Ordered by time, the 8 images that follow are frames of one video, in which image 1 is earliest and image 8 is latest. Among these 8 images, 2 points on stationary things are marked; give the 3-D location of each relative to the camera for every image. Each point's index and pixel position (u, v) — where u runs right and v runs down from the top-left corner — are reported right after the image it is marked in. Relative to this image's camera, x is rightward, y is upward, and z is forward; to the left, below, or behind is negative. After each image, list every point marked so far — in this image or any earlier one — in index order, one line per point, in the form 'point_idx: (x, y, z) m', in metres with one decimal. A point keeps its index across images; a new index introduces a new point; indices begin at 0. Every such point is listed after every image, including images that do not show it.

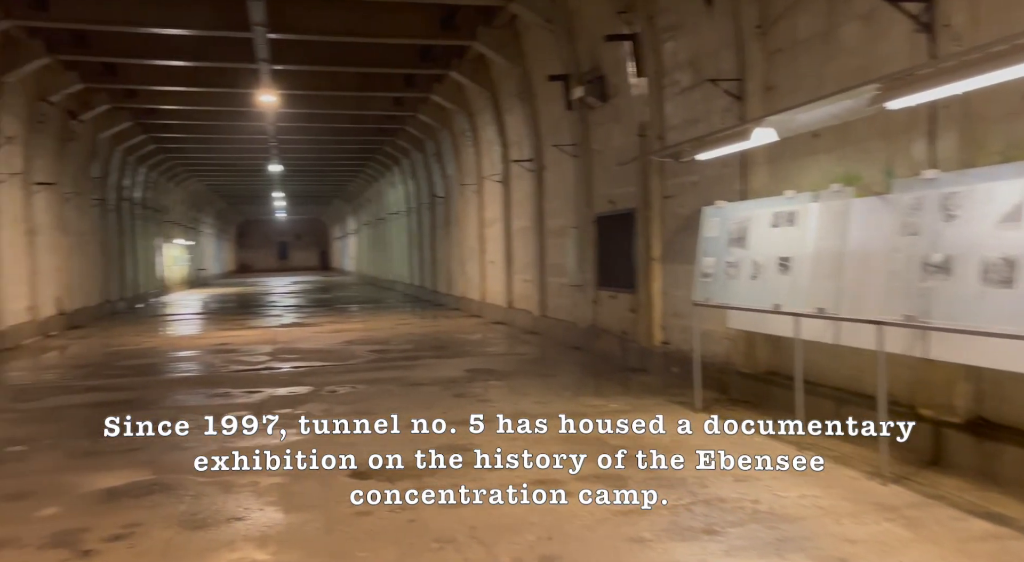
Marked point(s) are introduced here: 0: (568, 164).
0: (+0.7, +1.5, +11.3) m
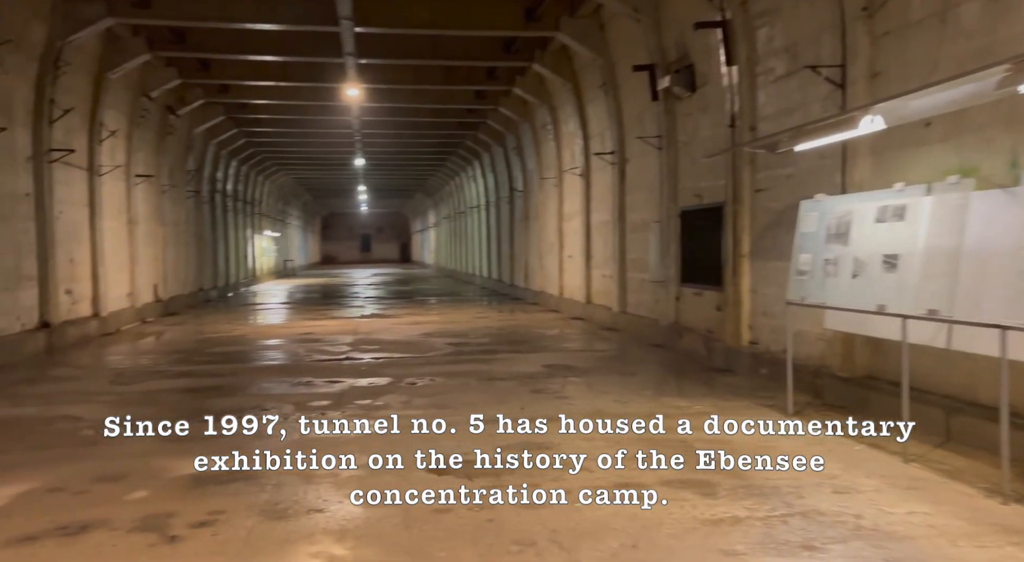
0: (+1.8, +1.6, +11.0) m
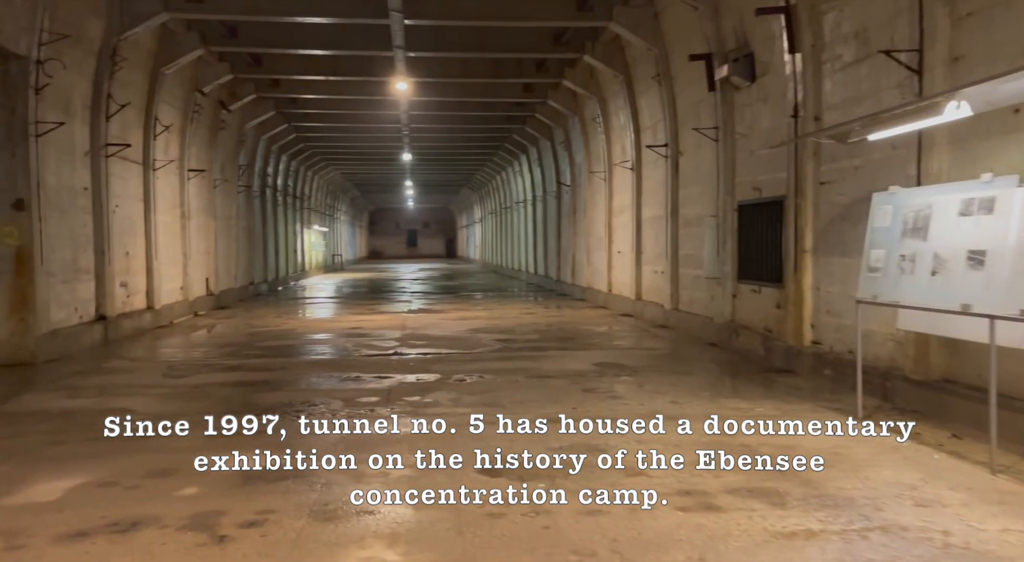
0: (+2.4, +1.6, +10.7) m
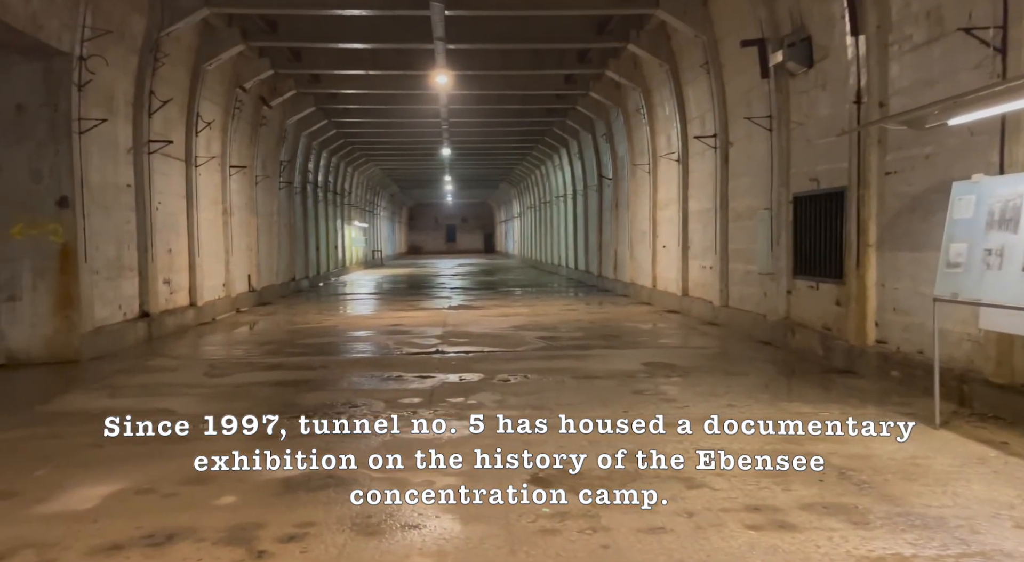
0: (+2.9, +1.7, +10.3) m
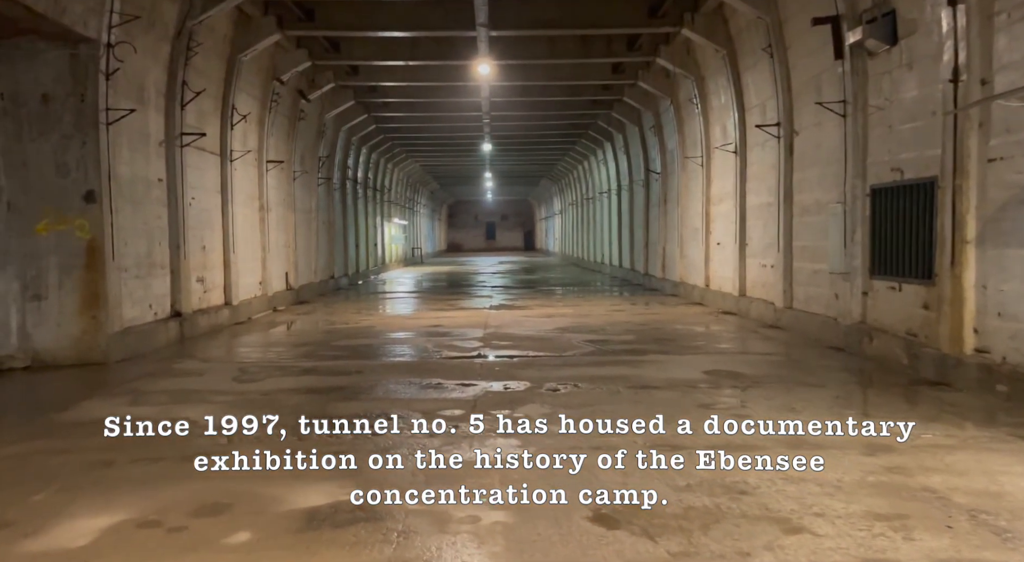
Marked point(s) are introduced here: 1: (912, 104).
0: (+3.4, +1.7, +9.5) m
1: (+3.4, +1.5, +7.4) m
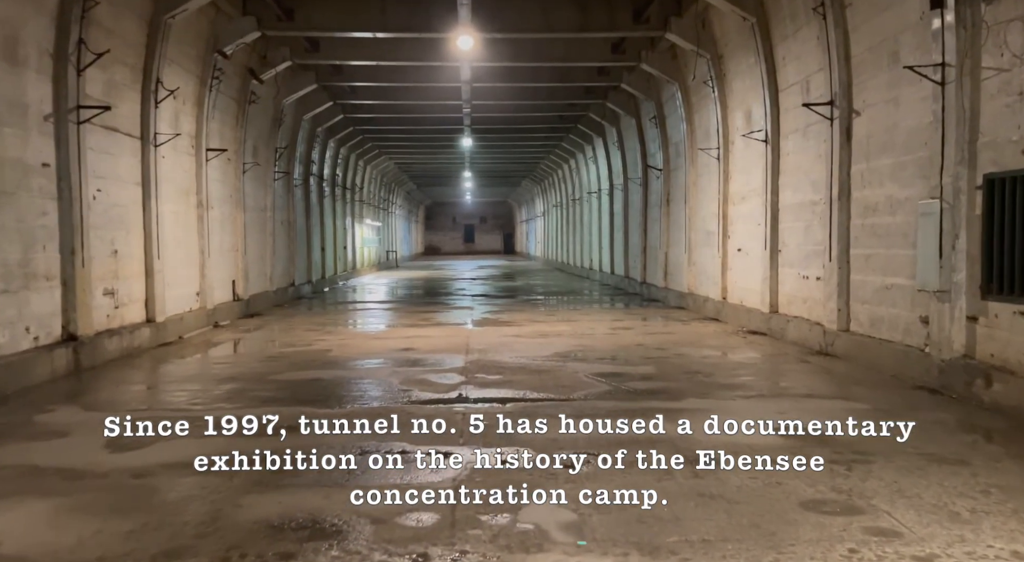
0: (+3.4, +1.5, +7.3) m
1: (+3.4, +1.3, +5.2) m
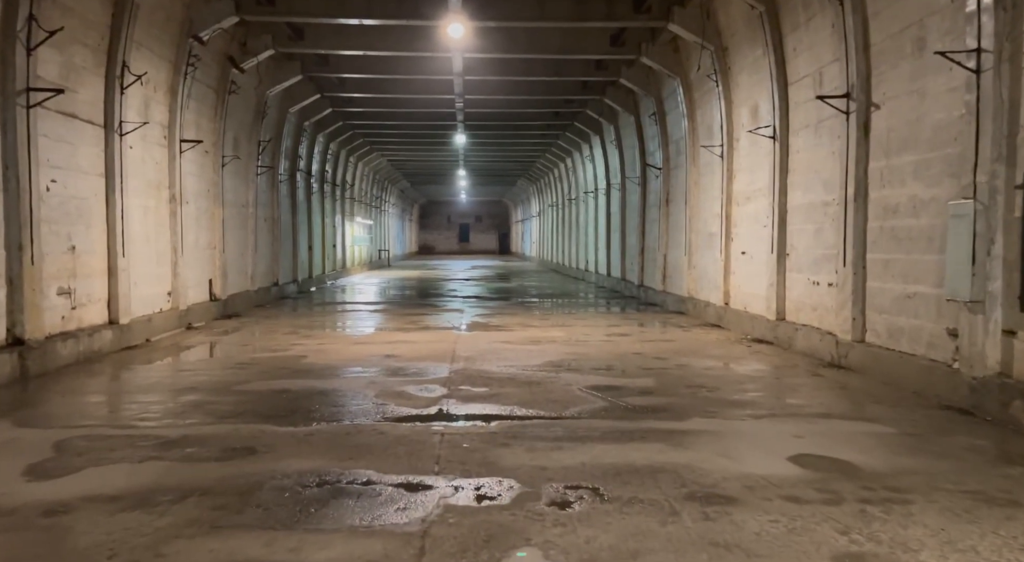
0: (+3.3, +1.4, +6.6) m
1: (+3.3, +1.3, +4.5) m
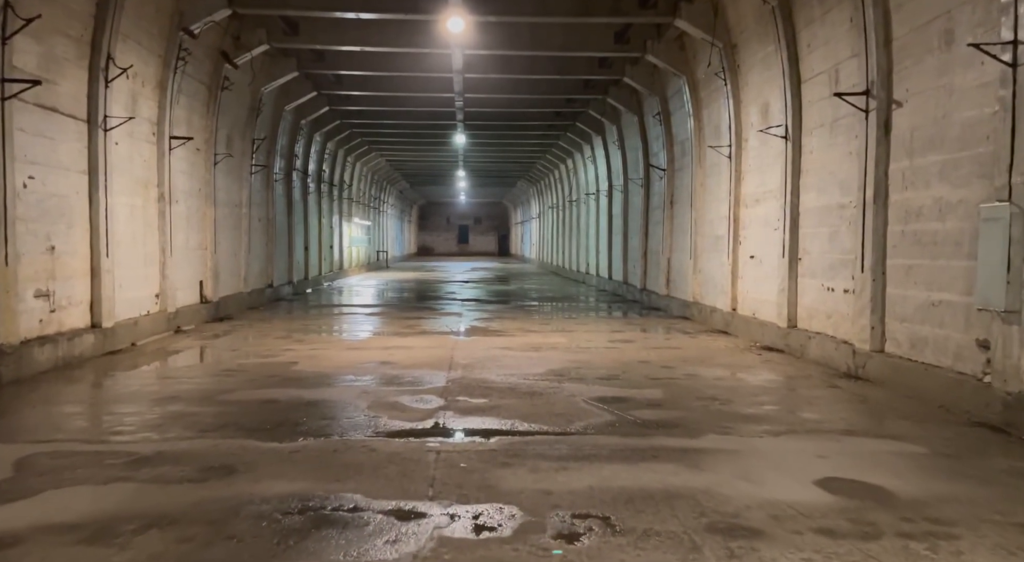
0: (+3.3, +1.4, +6.1) m
1: (+3.3, +1.2, +4.1) m
